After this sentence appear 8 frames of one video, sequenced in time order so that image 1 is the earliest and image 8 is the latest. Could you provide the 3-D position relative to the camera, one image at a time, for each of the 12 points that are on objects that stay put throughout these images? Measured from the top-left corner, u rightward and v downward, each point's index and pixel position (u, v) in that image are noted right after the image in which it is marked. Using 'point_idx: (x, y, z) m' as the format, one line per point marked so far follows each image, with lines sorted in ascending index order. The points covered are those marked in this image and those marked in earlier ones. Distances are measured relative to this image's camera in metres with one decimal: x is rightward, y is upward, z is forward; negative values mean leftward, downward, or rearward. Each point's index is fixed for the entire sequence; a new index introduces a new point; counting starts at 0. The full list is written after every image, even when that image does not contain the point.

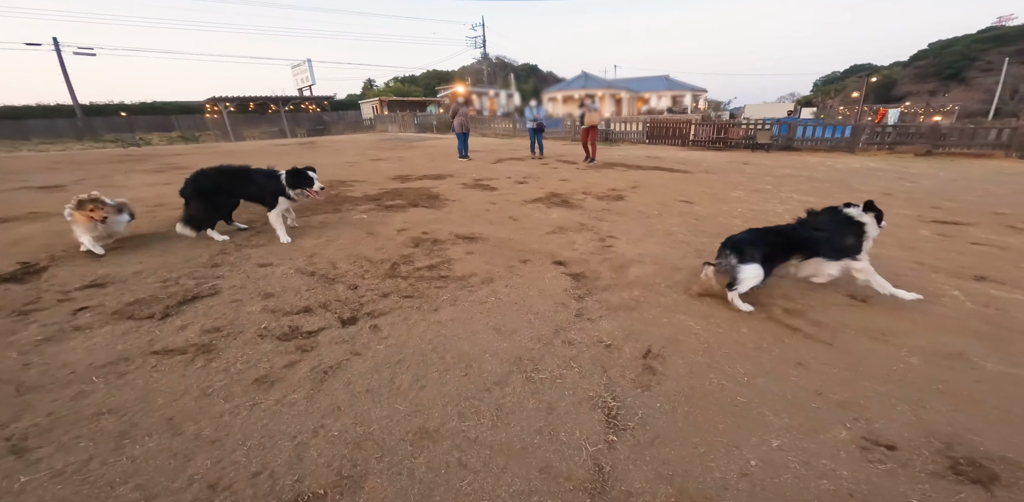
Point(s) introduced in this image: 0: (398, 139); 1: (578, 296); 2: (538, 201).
0: (-4.8, +4.6, +18.5) m
1: (+0.4, -0.3, +3.0) m
2: (+0.4, +0.7, +6.6) m
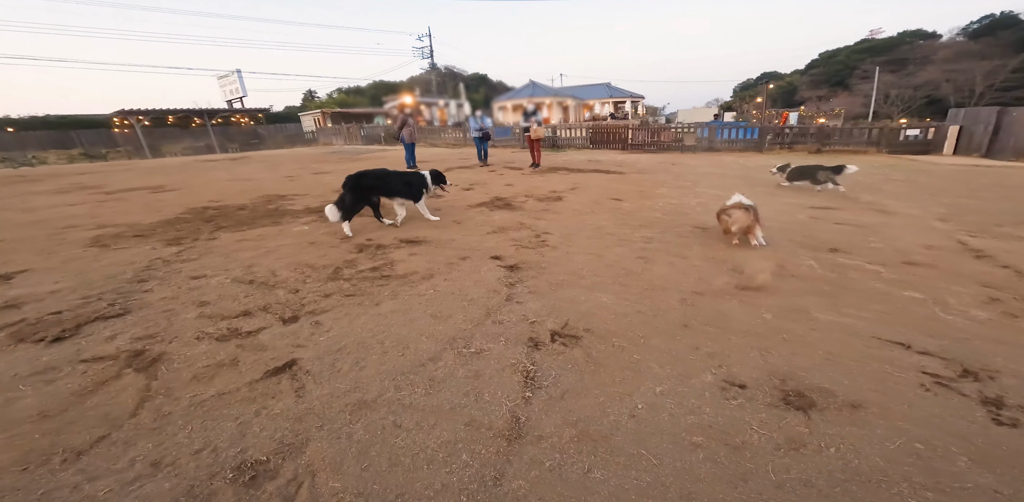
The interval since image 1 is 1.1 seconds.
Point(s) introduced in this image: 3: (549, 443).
0: (-6.9, +4.1, +18.3) m
1: (0.0, -0.2, +3.3) m
2: (-0.5, +0.7, +6.9) m
3: (+0.2, -0.8, +1.8) m
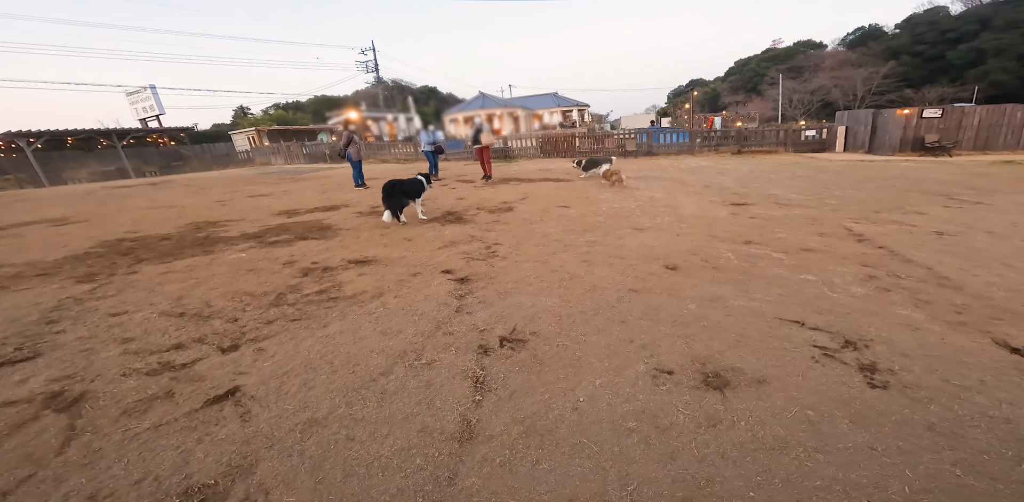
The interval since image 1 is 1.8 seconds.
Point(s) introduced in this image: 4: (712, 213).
0: (-9.0, +3.2, +17.7) m
1: (-0.4, -0.3, +3.4) m
2: (-1.2, +0.5, +7.0) m
3: (-0.1, -0.8, +1.9) m
4: (+2.1, +0.4, +4.7) m
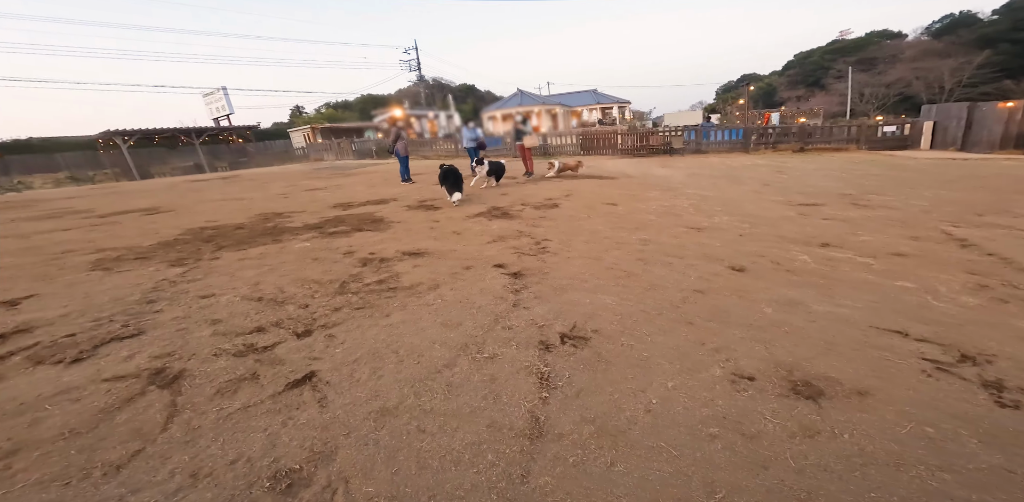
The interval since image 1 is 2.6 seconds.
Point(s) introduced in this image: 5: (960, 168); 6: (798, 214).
0: (-7.3, +3.5, +18.3) m
1: (0.0, -0.3, +3.4) m
2: (-0.5, +0.6, +7.0) m
3: (+0.2, -0.8, +1.9) m
4: (+2.6, +0.4, +4.5) m
5: (+6.8, +1.3, +6.8) m
6: (+2.8, +0.4, +4.3) m
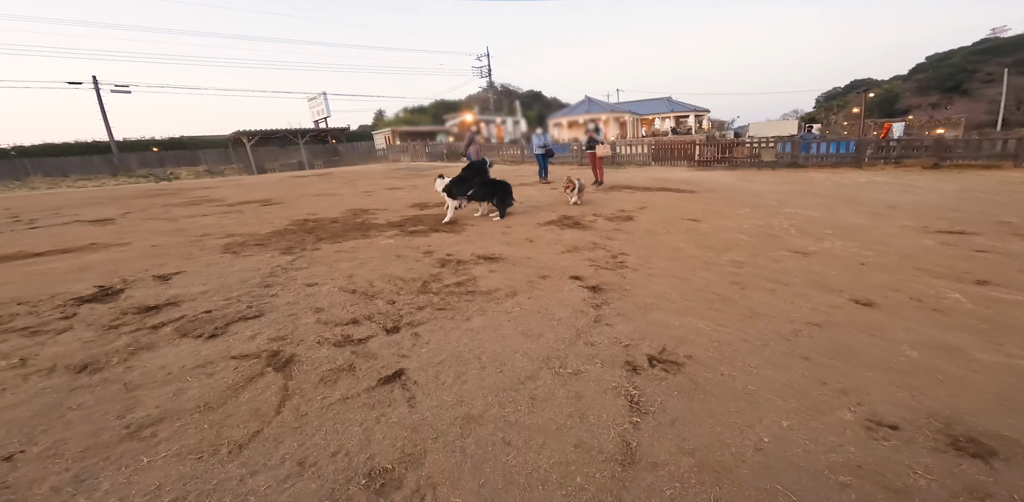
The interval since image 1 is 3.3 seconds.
0: (-4.4, +3.6, +19.1) m
1: (+0.6, -0.4, +3.3) m
2: (+0.6, +0.4, +7.0) m
3: (+0.6, -0.9, +1.8) m
4: (+3.4, +0.1, +4.0) m
5: (+7.9, +0.7, +5.8) m
6: (+3.5, +0.1, +3.9) m
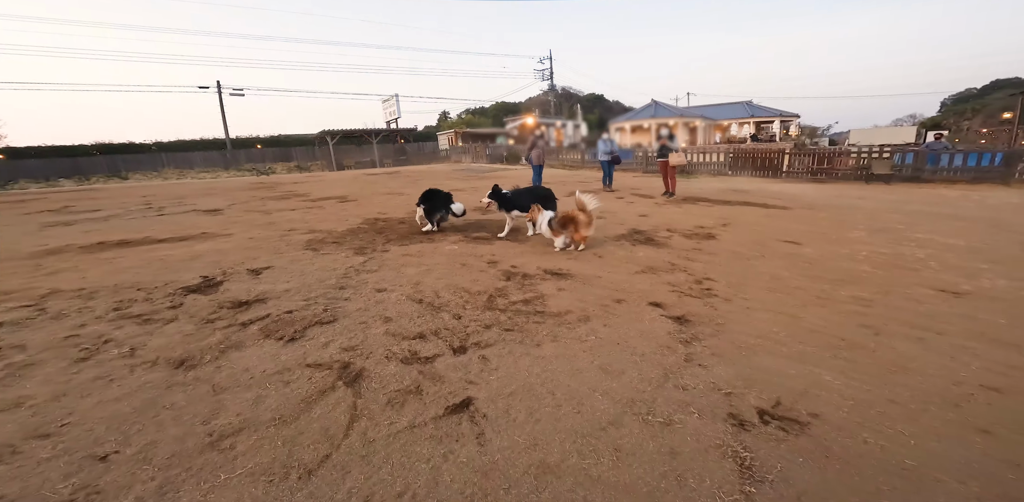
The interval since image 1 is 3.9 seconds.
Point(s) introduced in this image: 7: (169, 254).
0: (-1.7, +3.5, +19.3) m
1: (+1.1, -0.6, +3.0) m
2: (+1.6, +0.2, +6.6) m
3: (+0.9, -1.1, +1.5) m
4: (+4.0, -0.2, +3.4) m
5: (+8.7, +0.1, +4.6) m
6: (+4.1, -0.3, +3.2) m
7: (-4.7, 0.0, +6.1) m
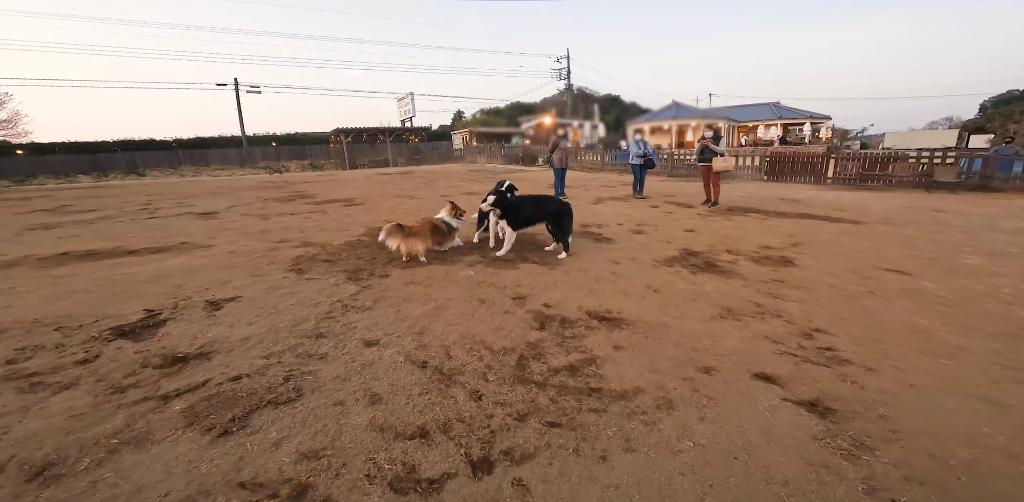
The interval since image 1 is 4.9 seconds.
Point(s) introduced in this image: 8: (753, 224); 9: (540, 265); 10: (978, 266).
0: (-0.9, +3.2, +18.2) m
1: (+1.3, -0.9, +1.8) m
2: (+2.0, -0.1, +5.4) m
3: (+1.1, -1.4, +0.3) m
4: (+4.2, -0.6, +2.0) m
5: (+9.0, -0.3, +3.1) m
6: (+4.3, -0.6, +1.9) m
7: (-4.3, -0.3, +5.1) m
8: (+4.2, +0.5, +7.8) m
9: (+0.3, -0.2, +4.9) m
10: (+5.7, +0.1, +5.3) m
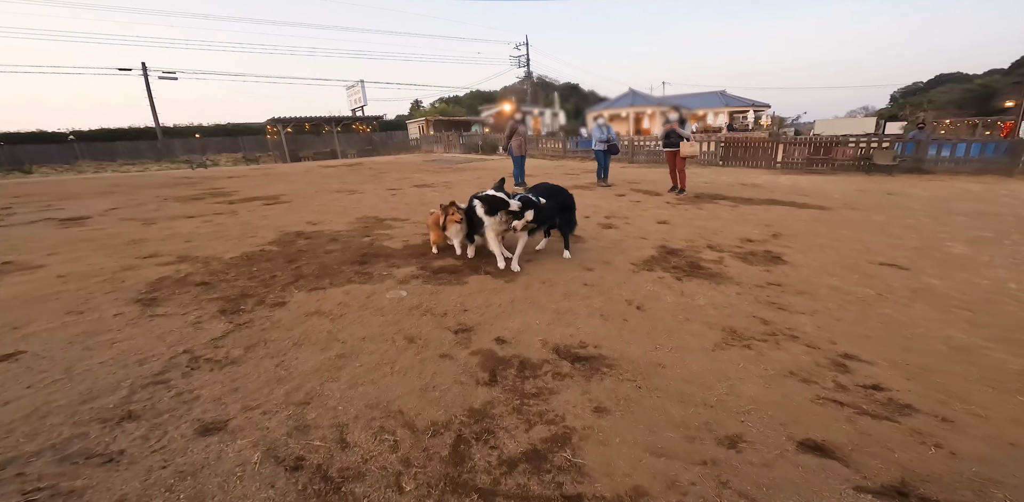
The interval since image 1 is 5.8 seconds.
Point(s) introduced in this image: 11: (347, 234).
0: (-2.7, +3.3, +16.8) m
1: (+1.2, -1.0, +0.8) m
2: (+1.4, -0.1, +4.5) m
3: (+1.0, -1.5, -0.7) m
4: (+4.0, -0.6, +1.4) m
5: (+8.6, -0.1, +2.9) m
6: (+4.1, -0.6, +1.2) m
7: (-4.8, -0.5, +3.6) m
8: (+3.4, +0.6, +7.0) m
9: (-0.2, -0.3, +3.9) m
10: (+5.1, +0.2, +4.7) m
11: (-2.1, +0.2, +5.5) m
